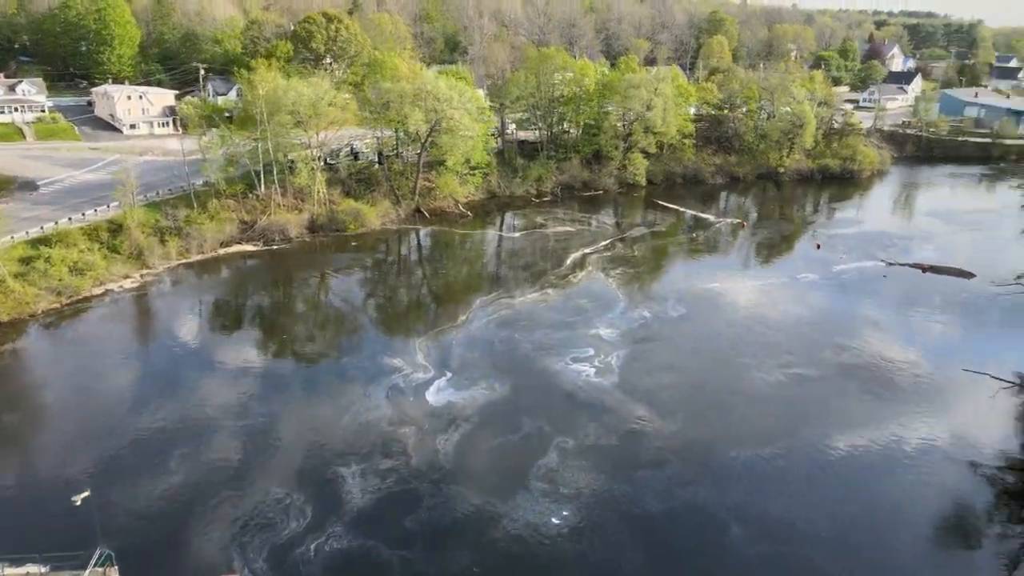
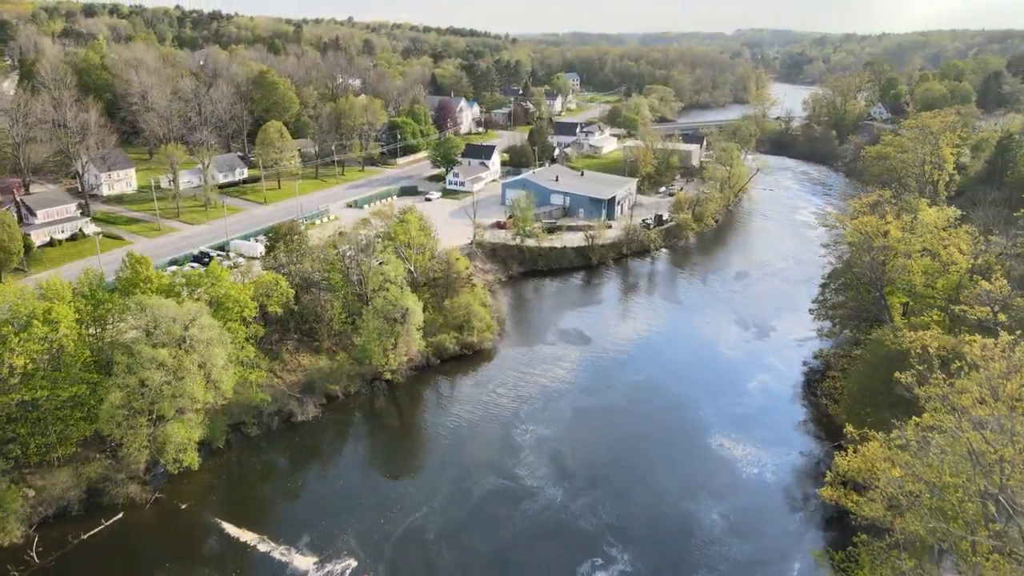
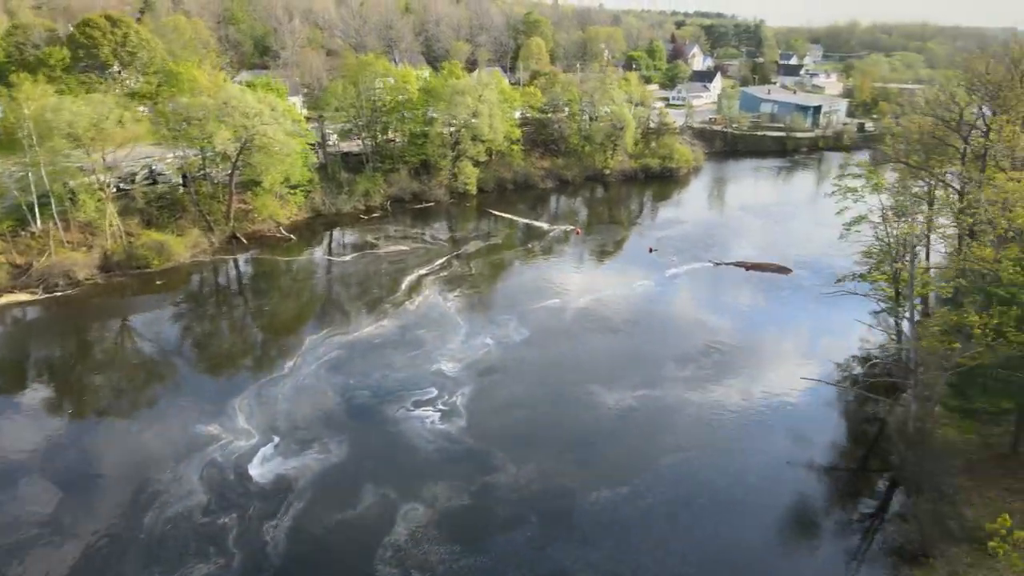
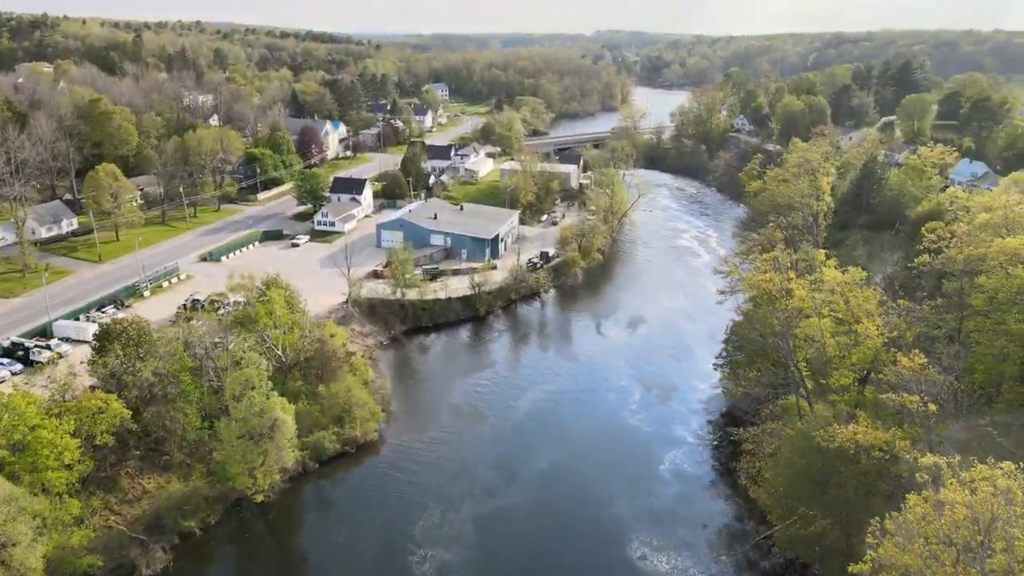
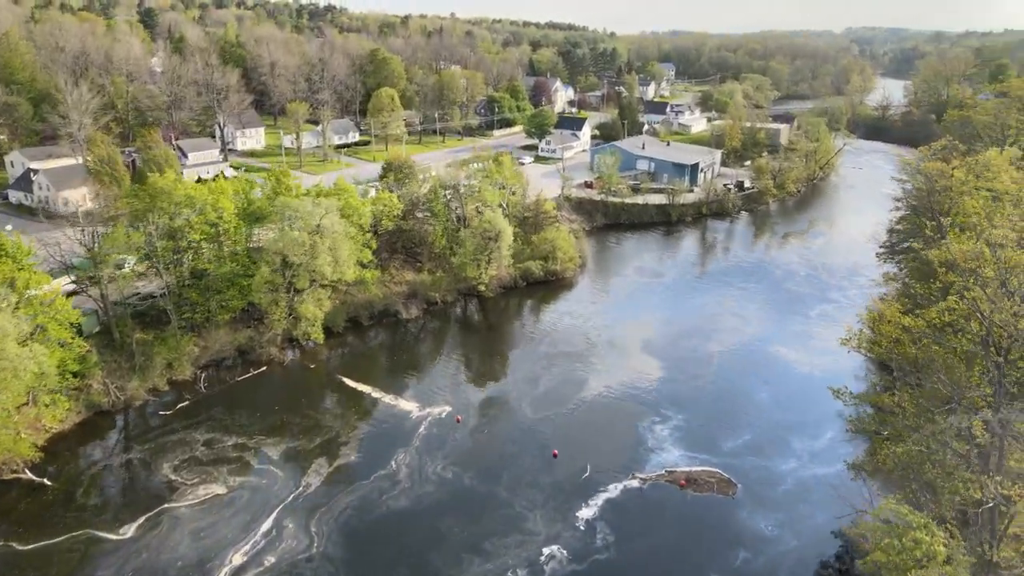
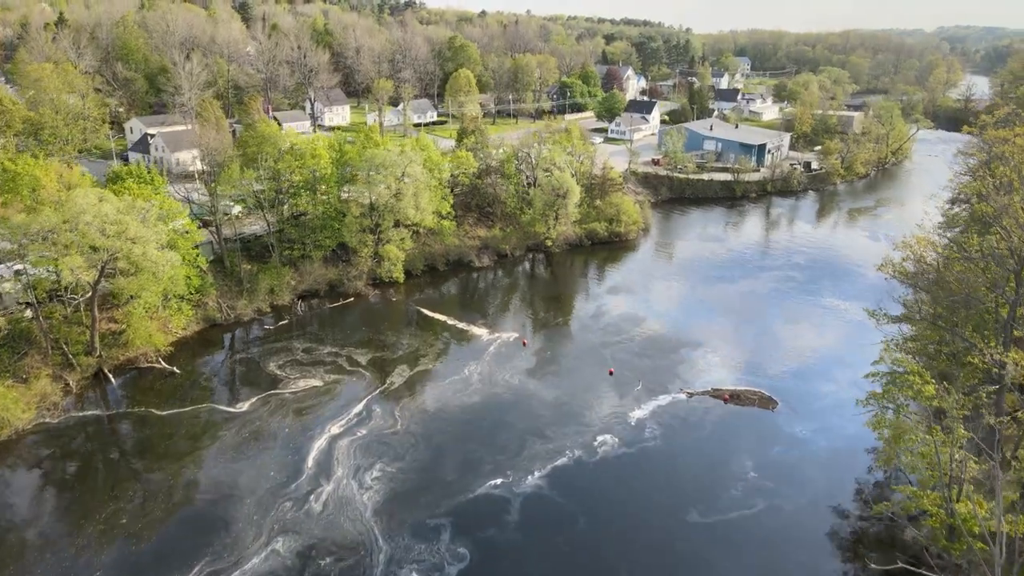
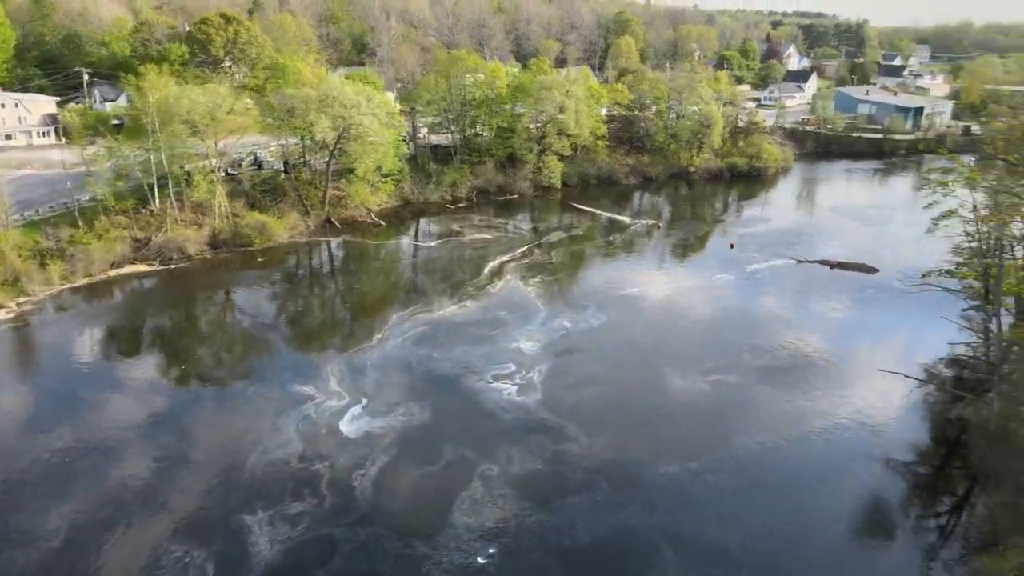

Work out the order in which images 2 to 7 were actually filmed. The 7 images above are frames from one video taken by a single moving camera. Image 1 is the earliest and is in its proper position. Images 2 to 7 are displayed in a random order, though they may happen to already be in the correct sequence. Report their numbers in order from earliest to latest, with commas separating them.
7, 3, 6, 5, 2, 4
